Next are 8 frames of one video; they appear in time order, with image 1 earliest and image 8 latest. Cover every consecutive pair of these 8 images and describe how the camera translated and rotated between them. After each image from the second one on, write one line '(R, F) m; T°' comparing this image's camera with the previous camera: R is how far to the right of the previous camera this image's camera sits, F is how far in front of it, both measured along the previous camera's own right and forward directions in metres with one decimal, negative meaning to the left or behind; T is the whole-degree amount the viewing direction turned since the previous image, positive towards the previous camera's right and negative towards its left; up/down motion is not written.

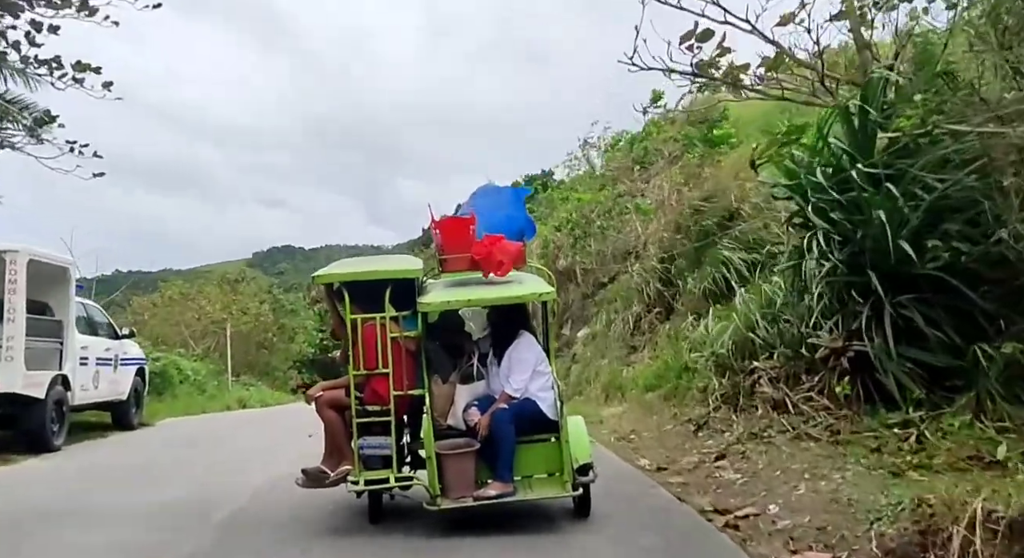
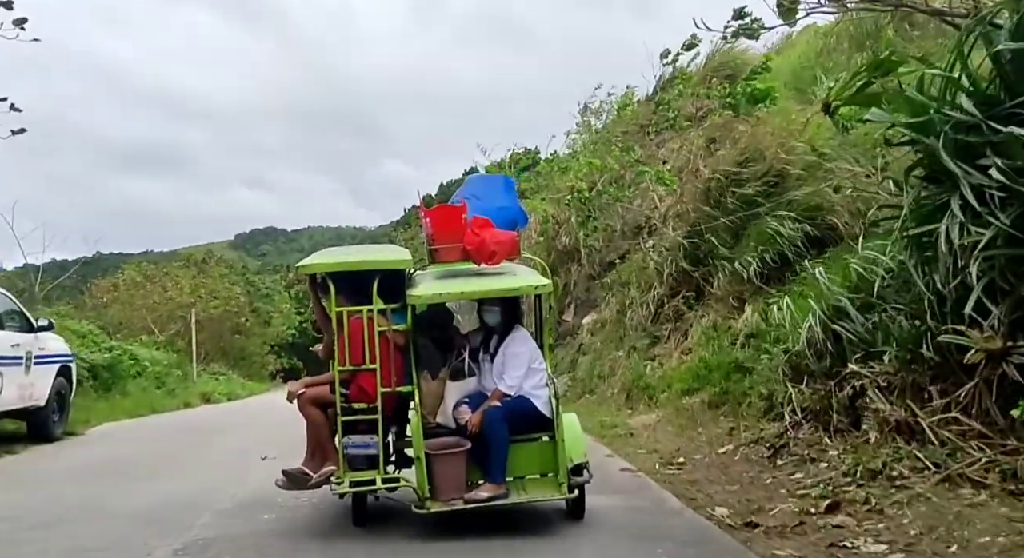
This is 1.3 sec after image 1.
(-0.2, +2.3) m; +1°
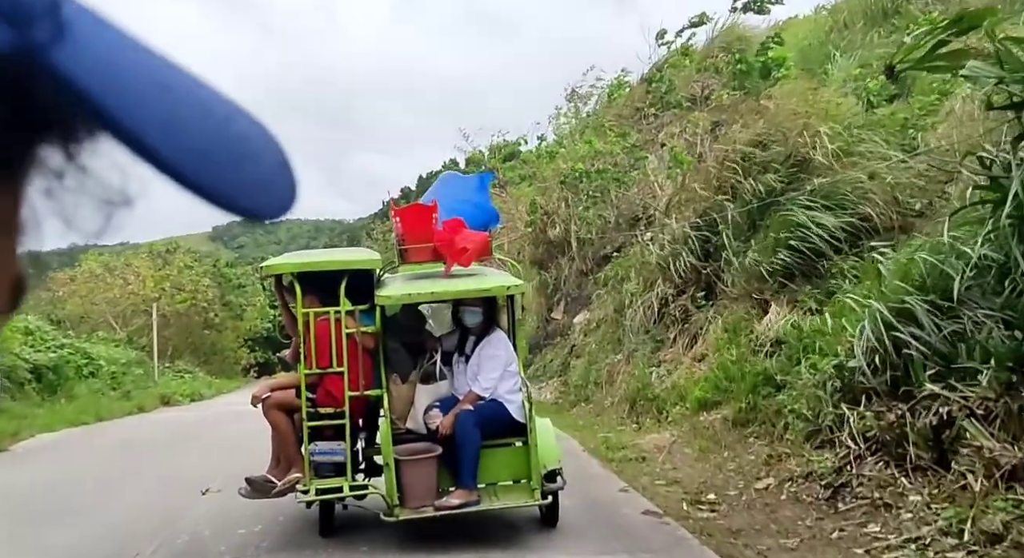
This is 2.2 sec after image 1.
(-0.1, +1.4) m; +1°
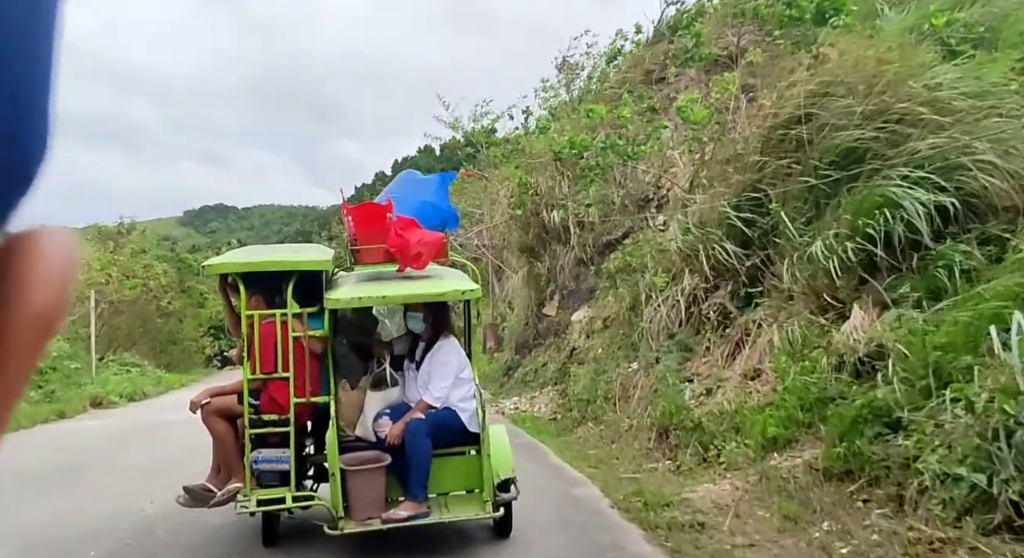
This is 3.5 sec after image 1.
(-0.2, +2.3) m; +2°
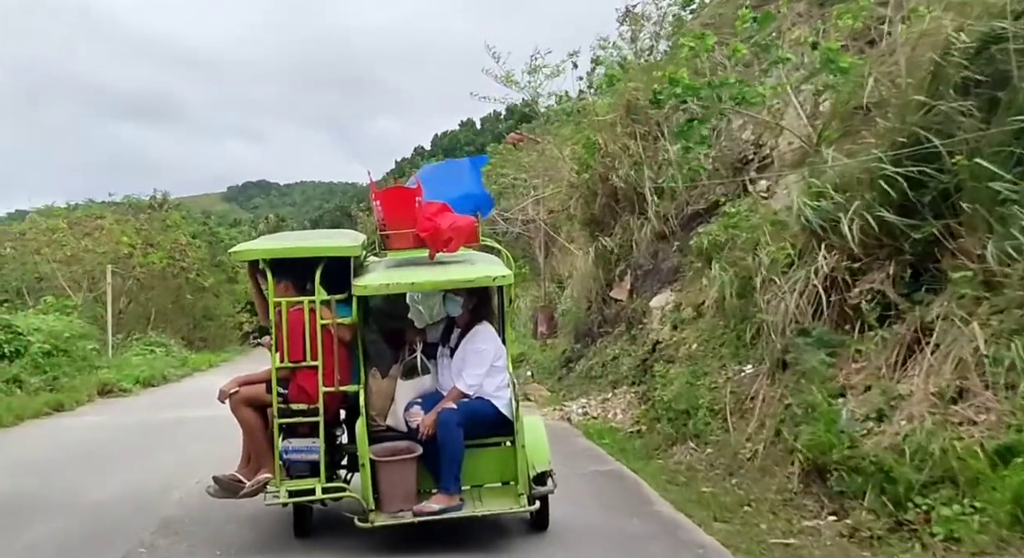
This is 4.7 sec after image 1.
(-0.4, +2.2) m; -3°
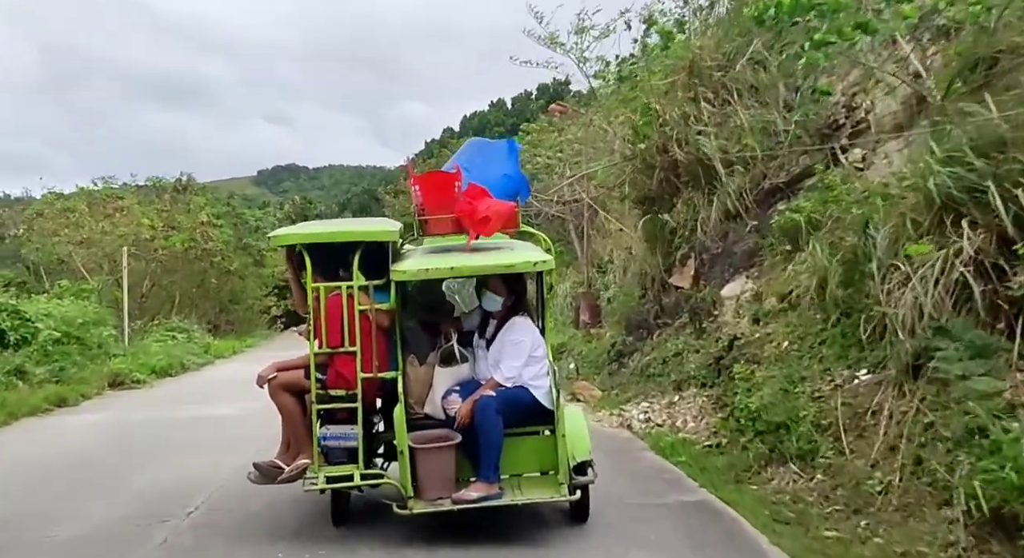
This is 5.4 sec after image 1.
(-0.2, +1.4) m; -2°
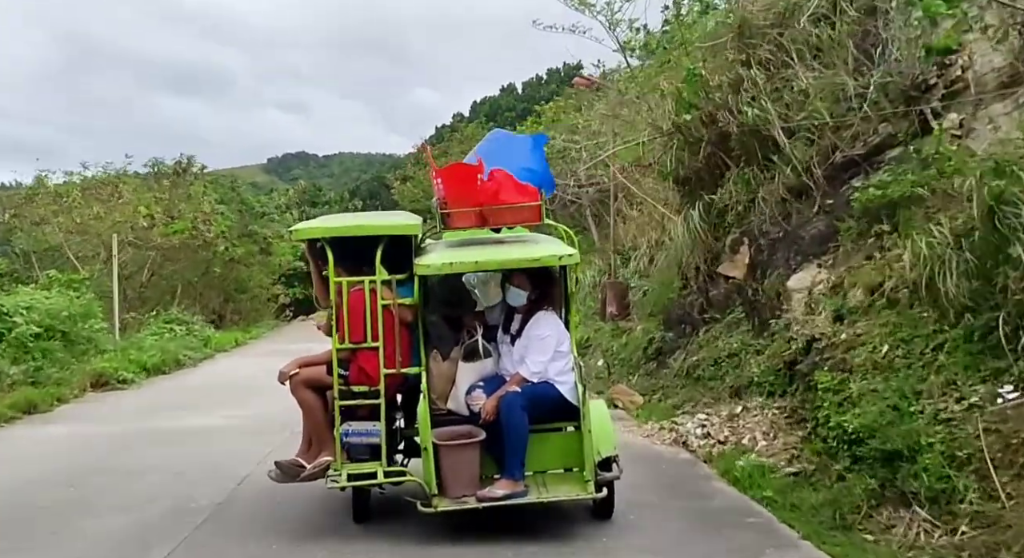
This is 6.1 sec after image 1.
(-0.2, +1.4) m; -1°
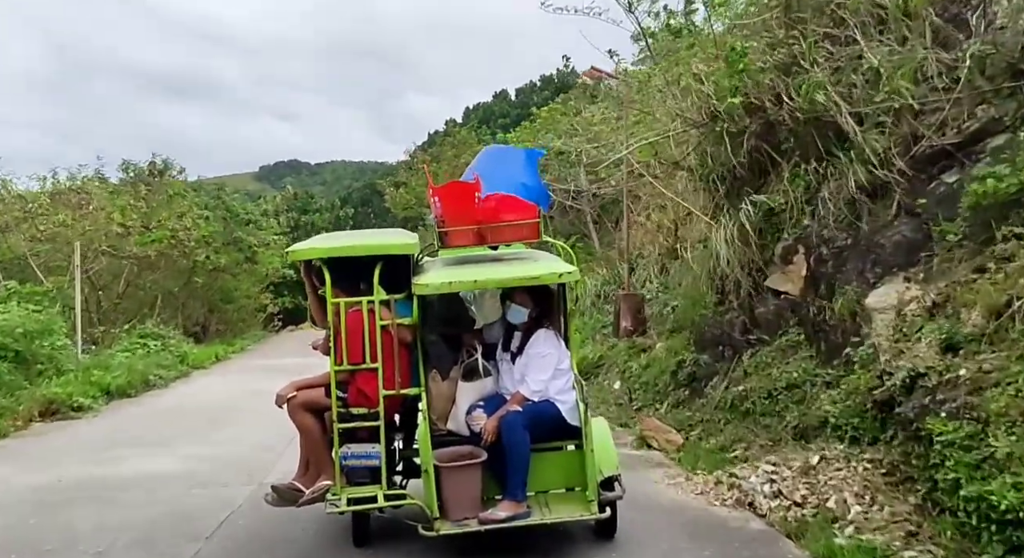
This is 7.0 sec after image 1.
(-0.2, +1.5) m; 0°
